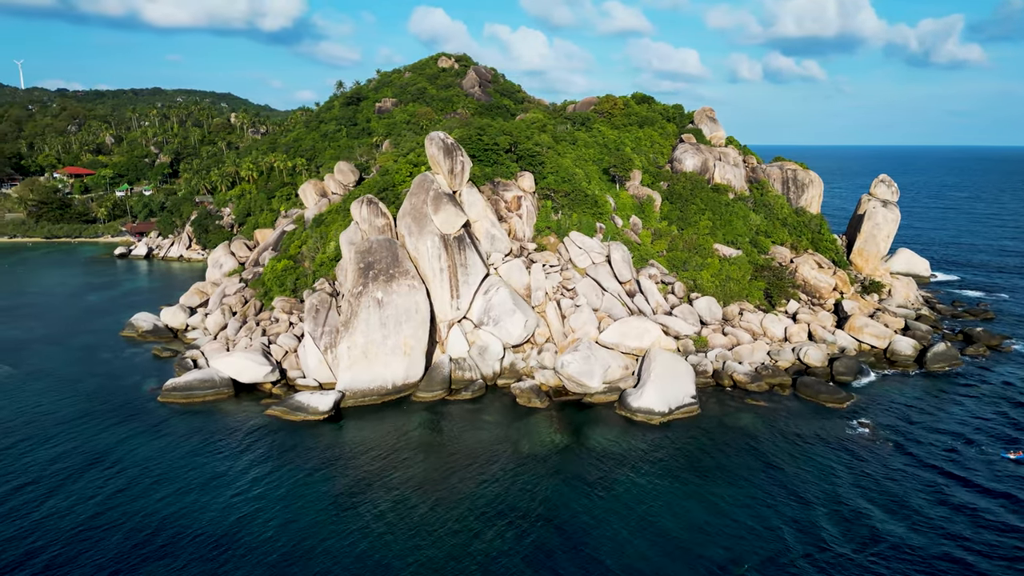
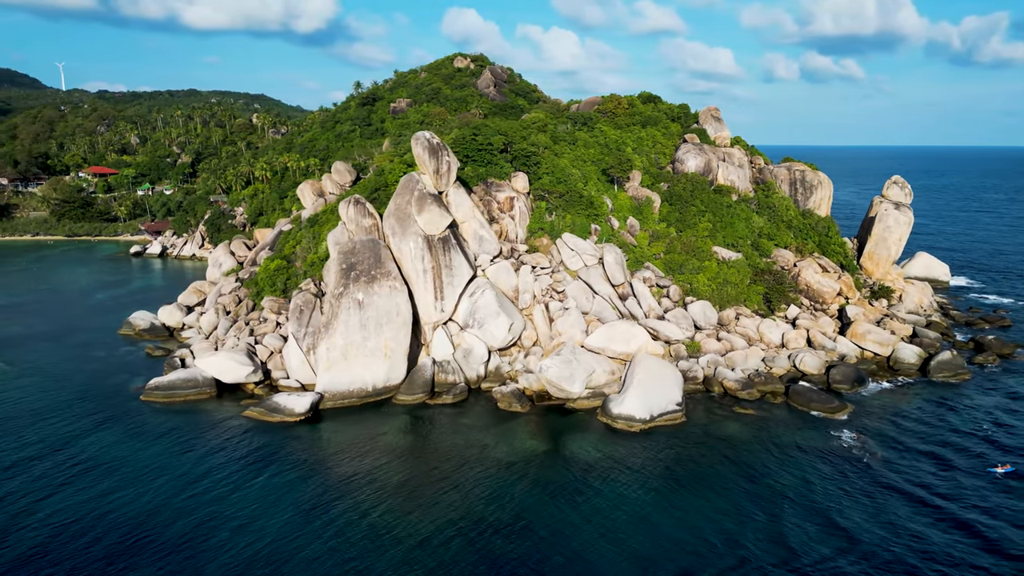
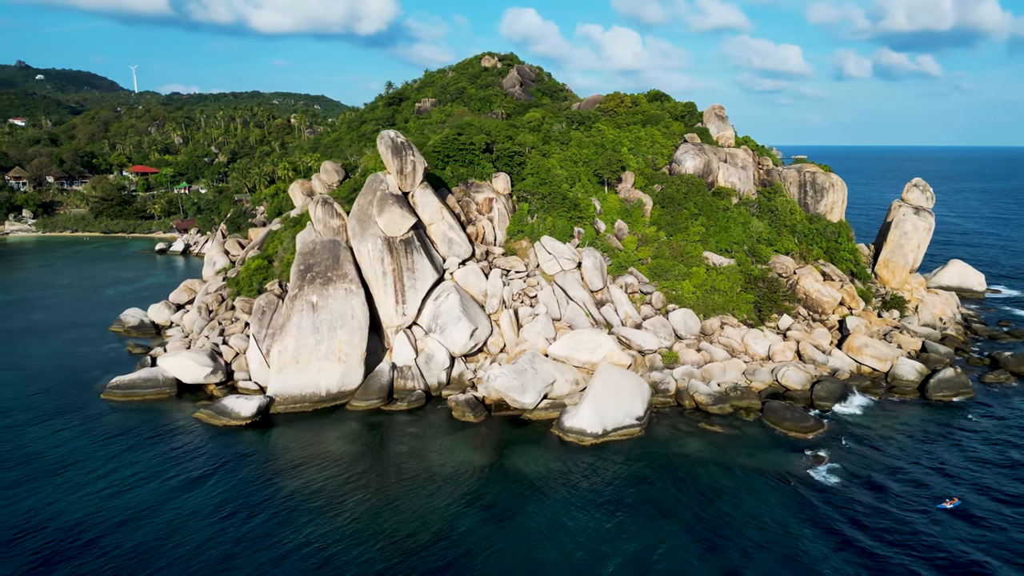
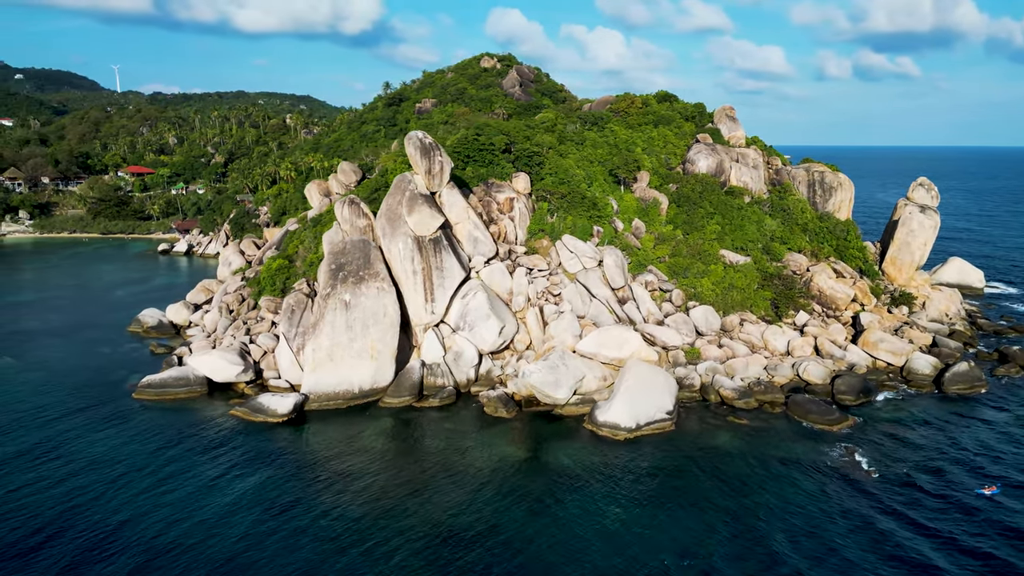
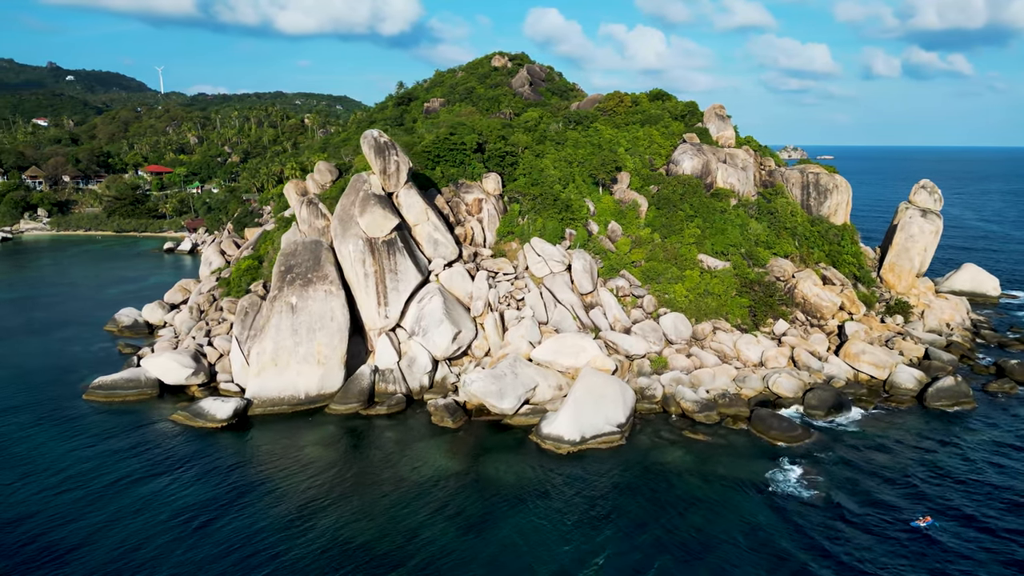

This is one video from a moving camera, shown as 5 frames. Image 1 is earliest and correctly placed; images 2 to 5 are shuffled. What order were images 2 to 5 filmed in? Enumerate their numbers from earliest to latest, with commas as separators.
2, 4, 3, 5
